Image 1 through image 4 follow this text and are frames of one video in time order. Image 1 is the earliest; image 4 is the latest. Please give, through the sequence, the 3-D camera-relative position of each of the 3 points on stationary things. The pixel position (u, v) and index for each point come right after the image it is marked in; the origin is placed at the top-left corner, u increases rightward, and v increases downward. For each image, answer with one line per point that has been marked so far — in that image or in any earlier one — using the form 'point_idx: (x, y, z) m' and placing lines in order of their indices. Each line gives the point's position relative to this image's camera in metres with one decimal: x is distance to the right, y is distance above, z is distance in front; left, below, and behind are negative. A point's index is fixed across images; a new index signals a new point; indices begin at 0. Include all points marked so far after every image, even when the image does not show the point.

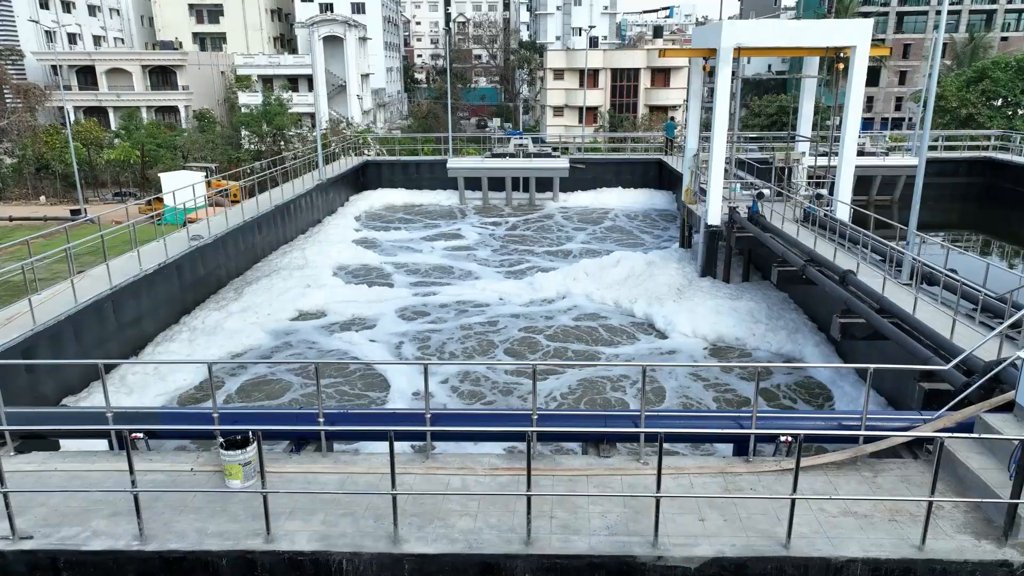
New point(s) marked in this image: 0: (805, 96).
0: (+5.7, +3.7, +13.7) m
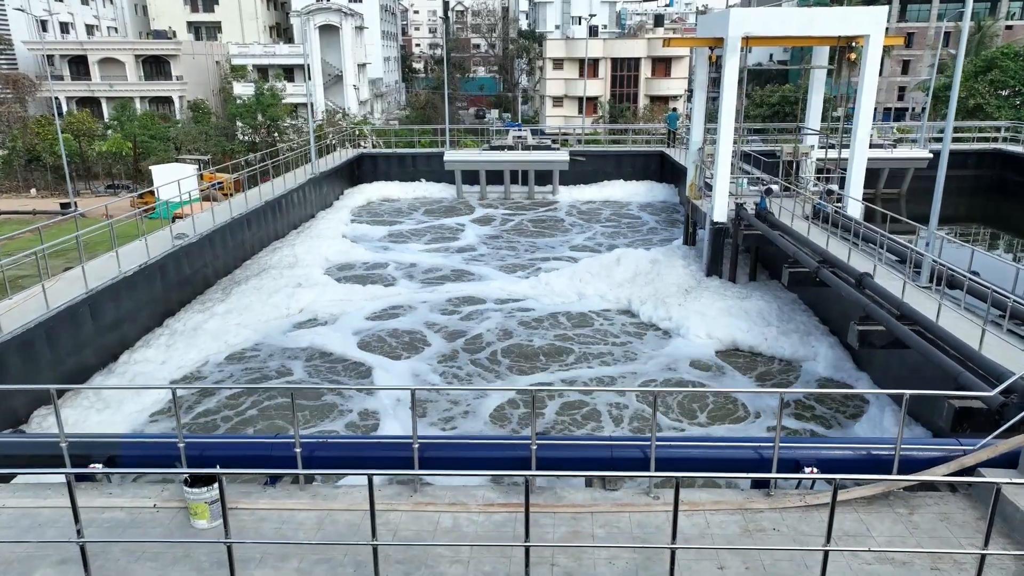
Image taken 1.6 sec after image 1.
0: (+5.7, +3.8, +13.2) m
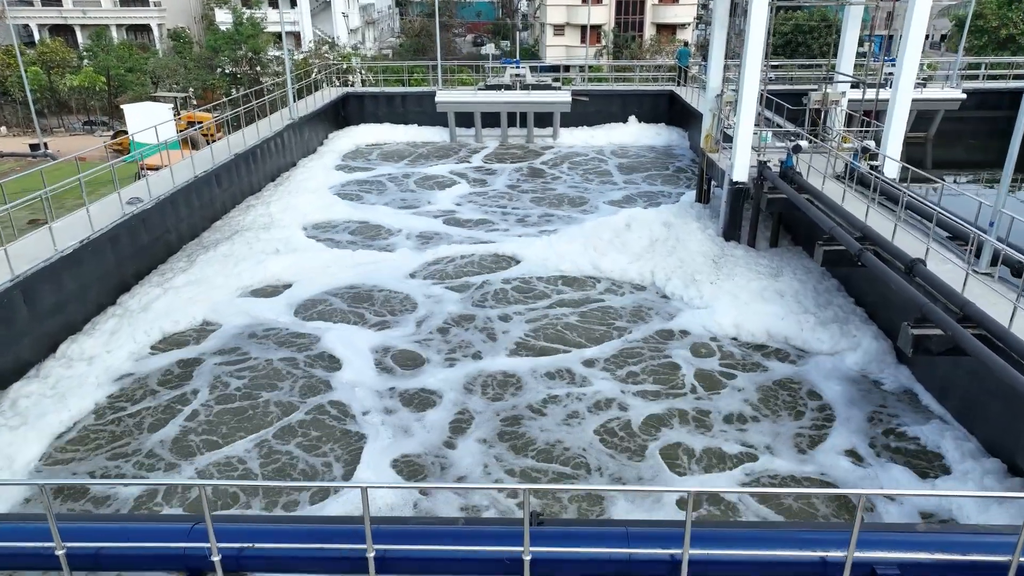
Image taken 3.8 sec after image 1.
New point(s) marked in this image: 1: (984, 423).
0: (+5.6, +4.4, +11.6) m
1: (+4.1, -1.2, +6.1) m
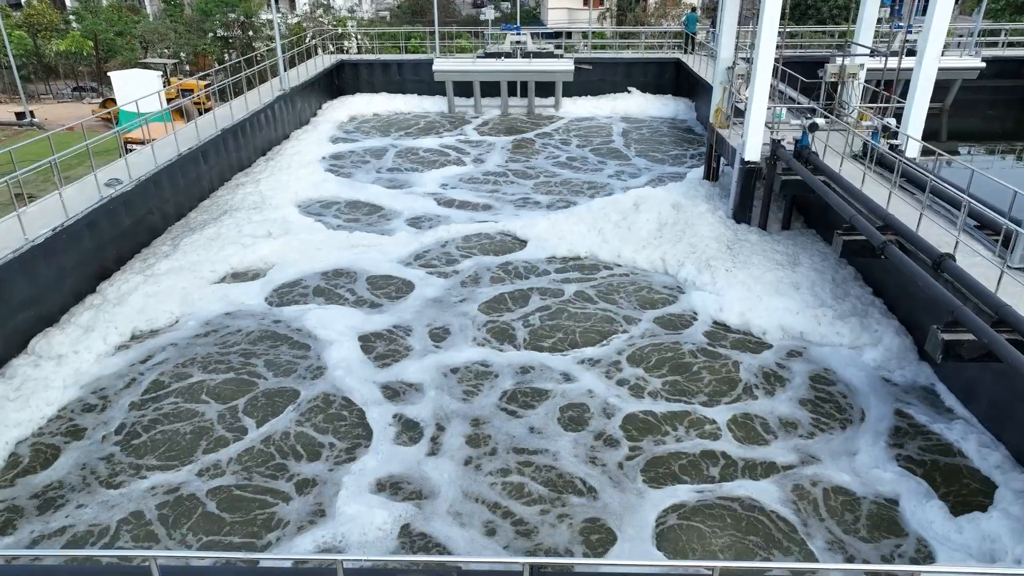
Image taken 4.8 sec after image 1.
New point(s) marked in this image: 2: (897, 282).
0: (+5.6, +4.6, +10.9) m
1: (+4.1, -1.2, +5.7) m
2: (+4.1, +0.1, +7.5) m
